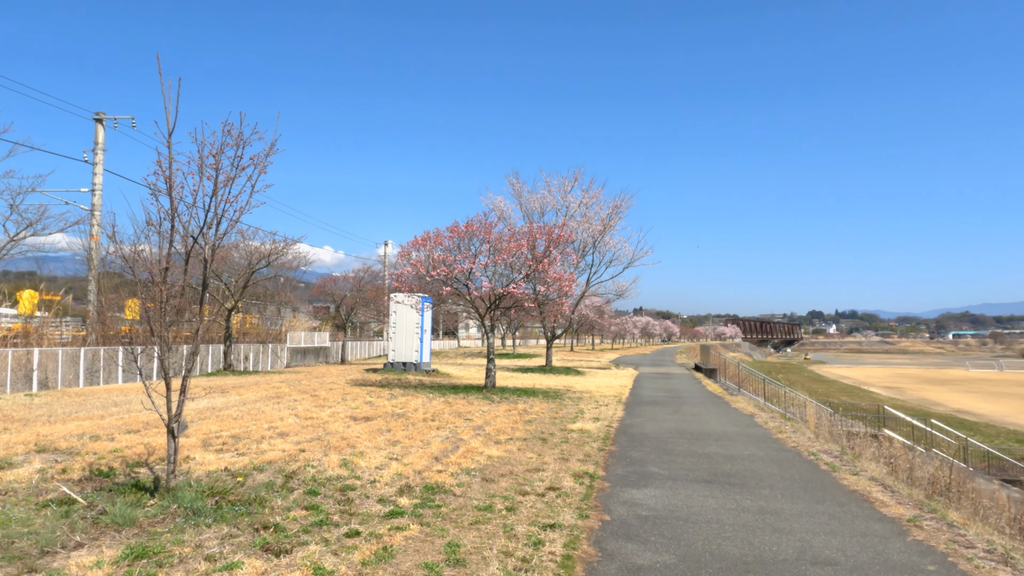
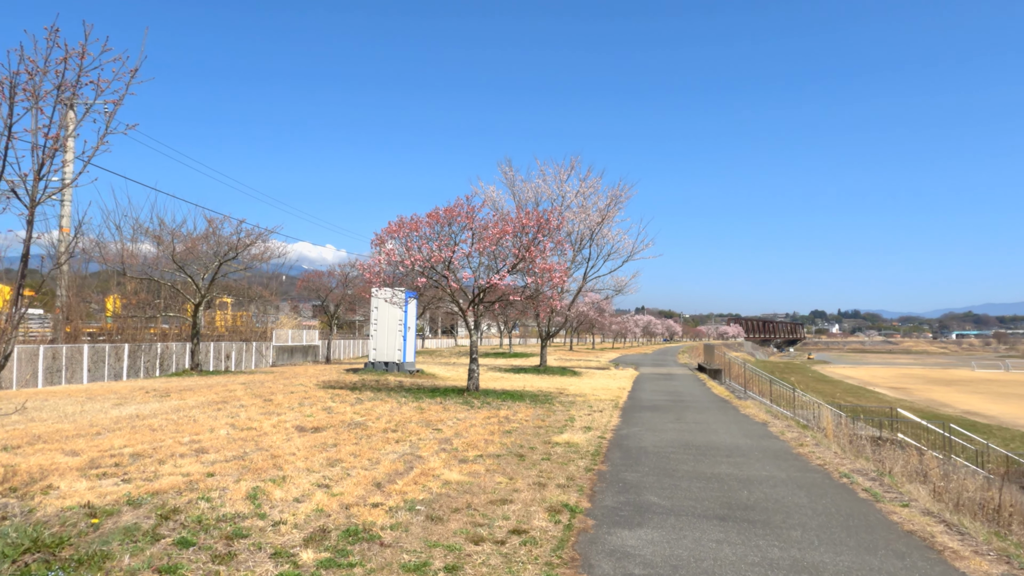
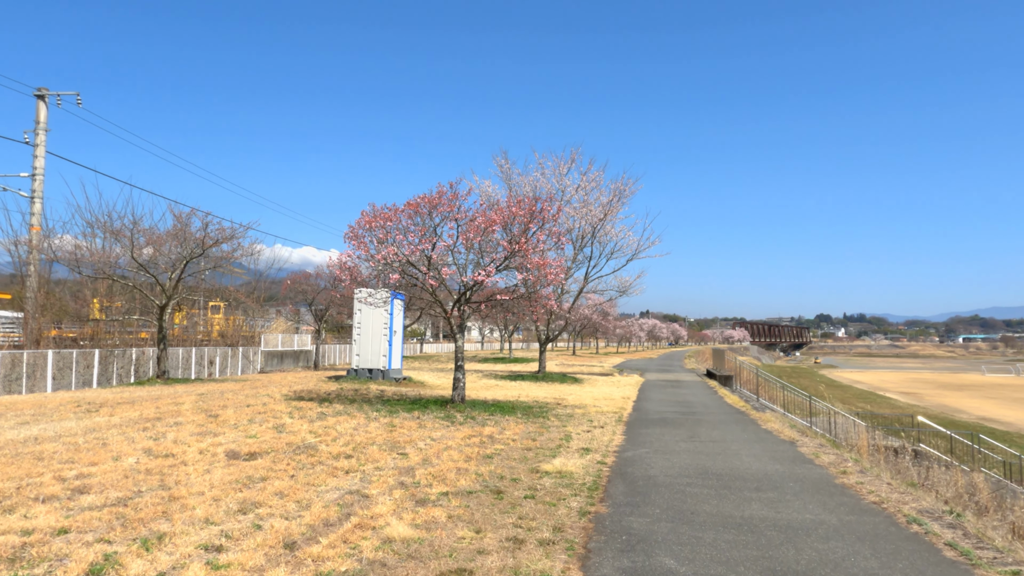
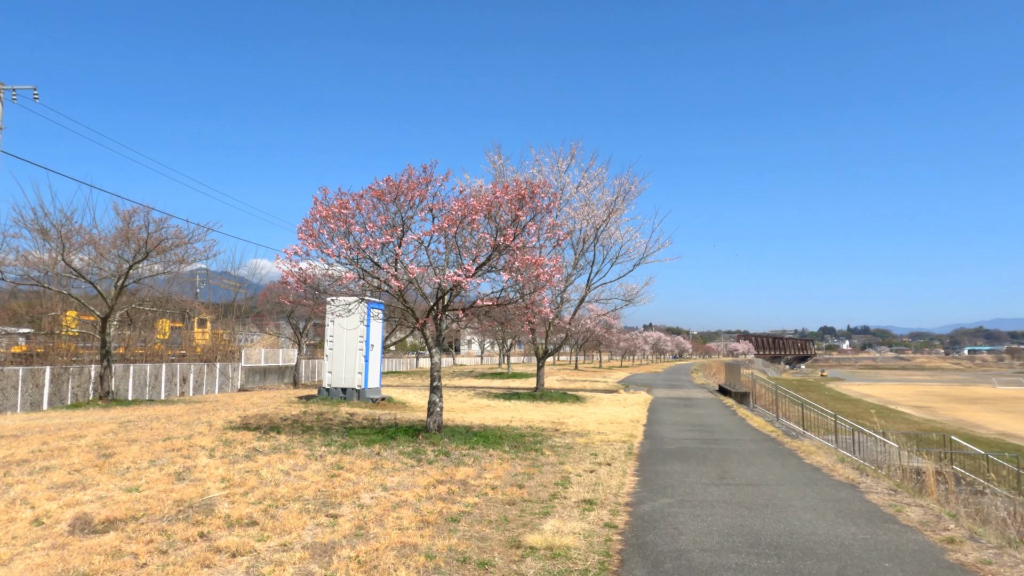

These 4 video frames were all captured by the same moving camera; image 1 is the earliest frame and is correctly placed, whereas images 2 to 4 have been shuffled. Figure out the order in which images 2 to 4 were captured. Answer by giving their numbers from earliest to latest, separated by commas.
2, 3, 4
